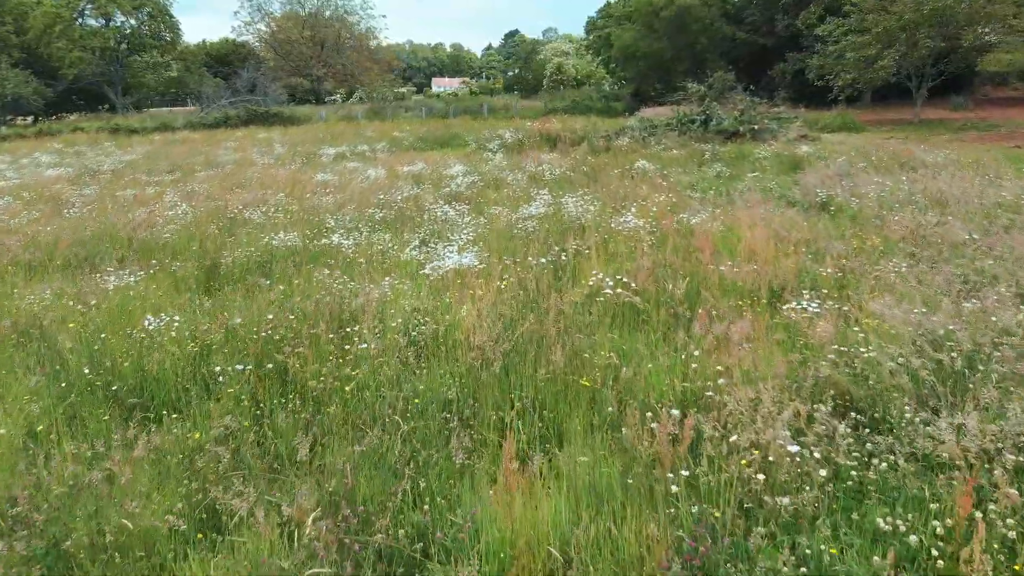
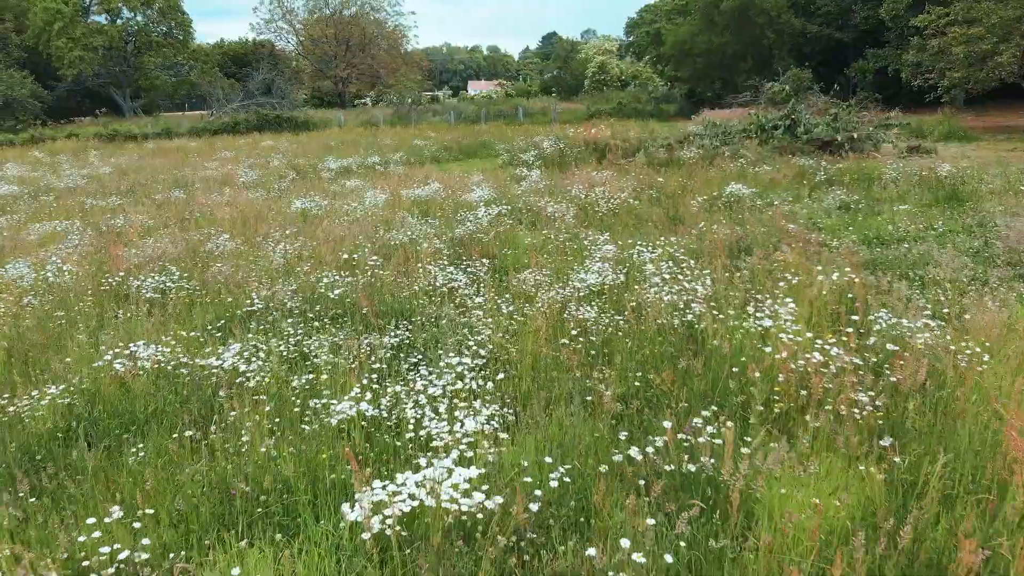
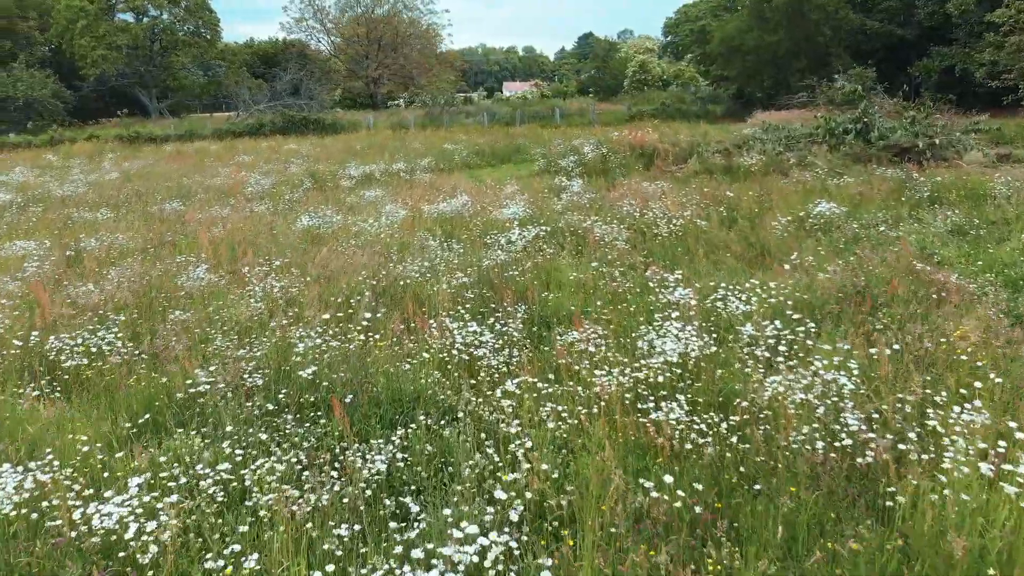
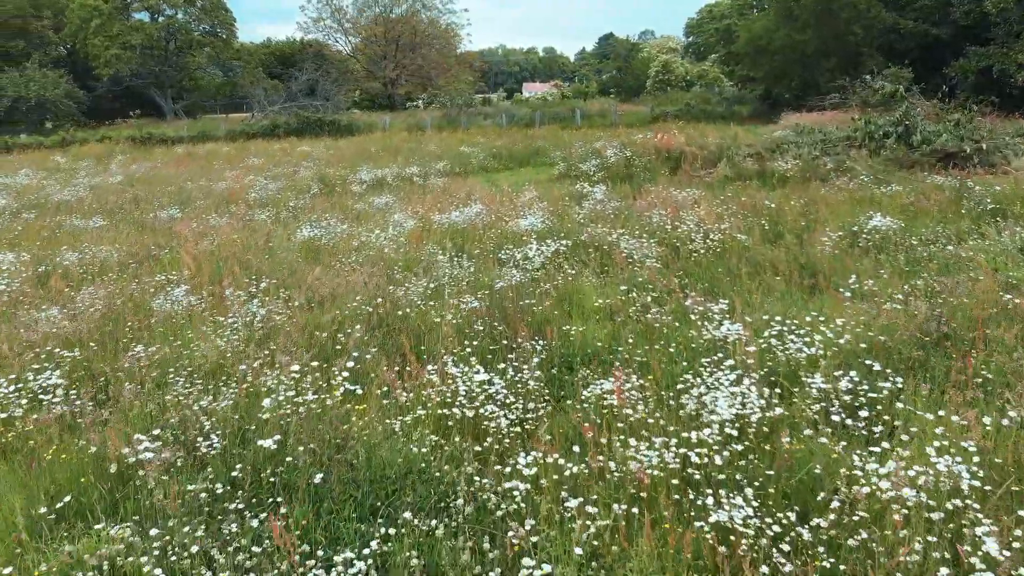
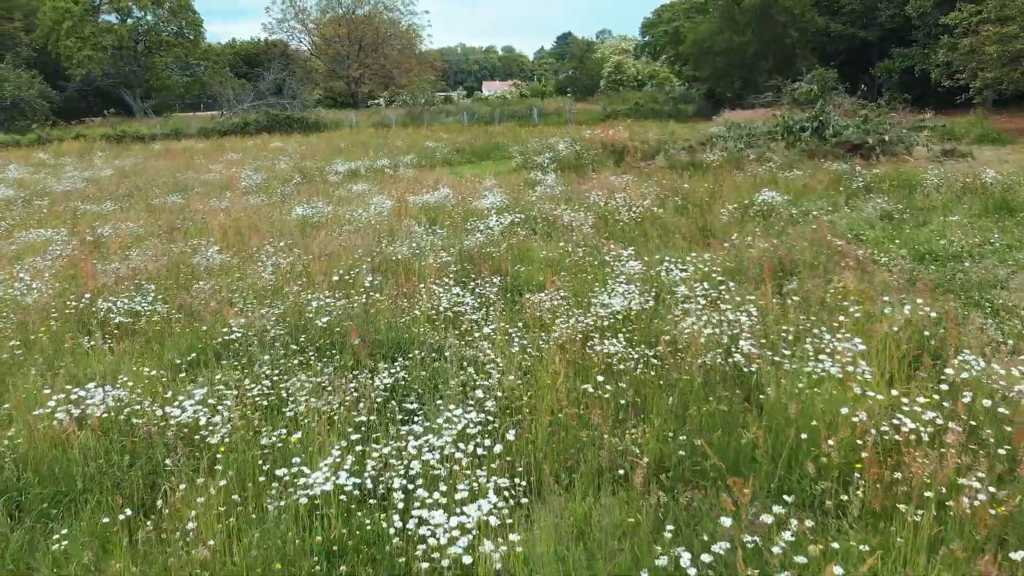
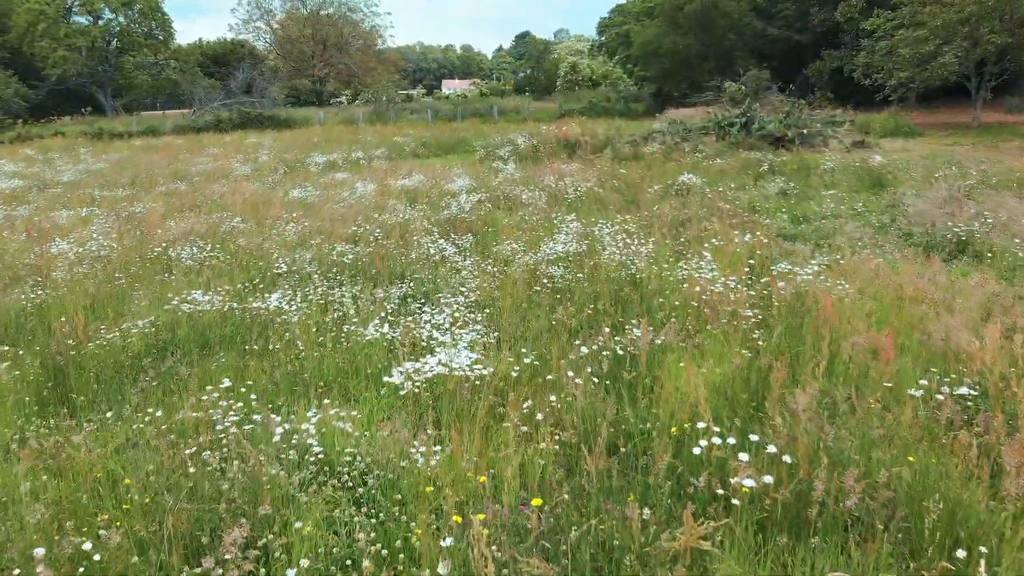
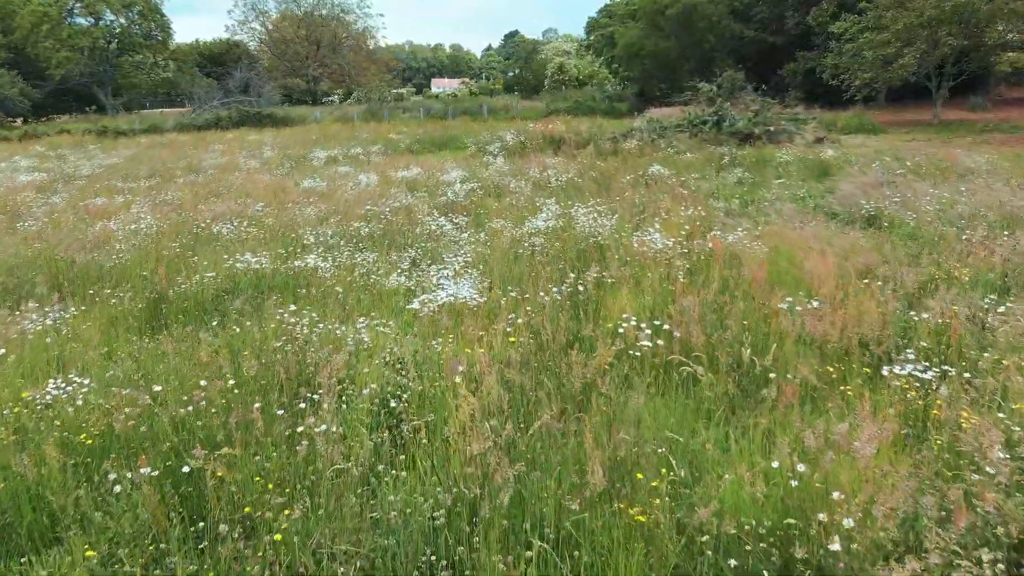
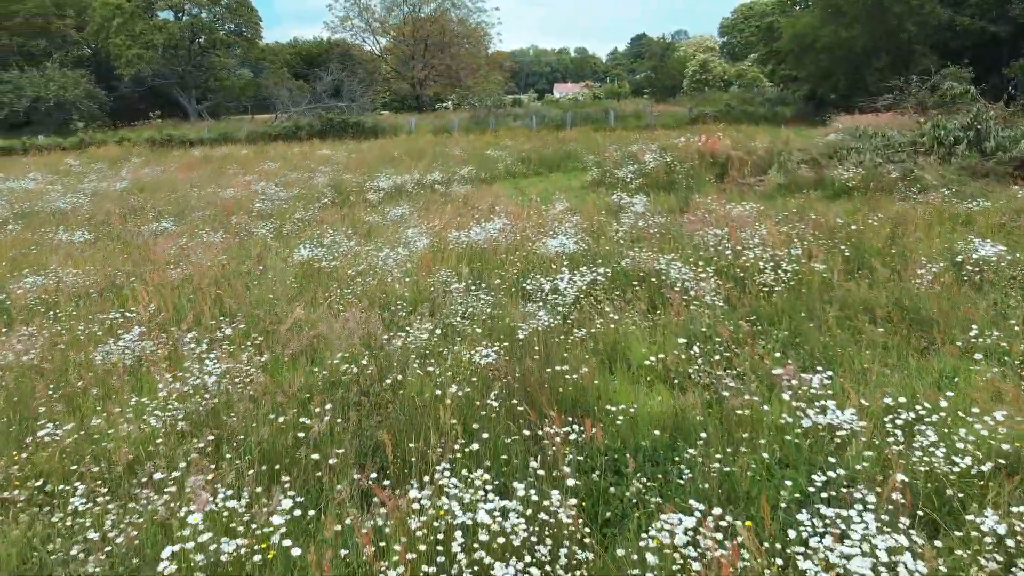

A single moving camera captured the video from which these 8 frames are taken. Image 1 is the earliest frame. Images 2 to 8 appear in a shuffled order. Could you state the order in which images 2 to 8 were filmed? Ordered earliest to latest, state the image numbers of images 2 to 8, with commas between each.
7, 6, 2, 5, 3, 4, 8
